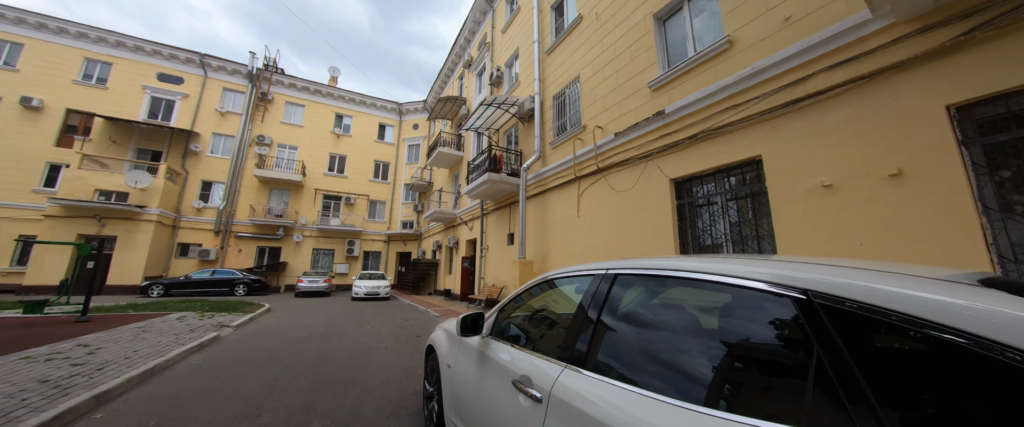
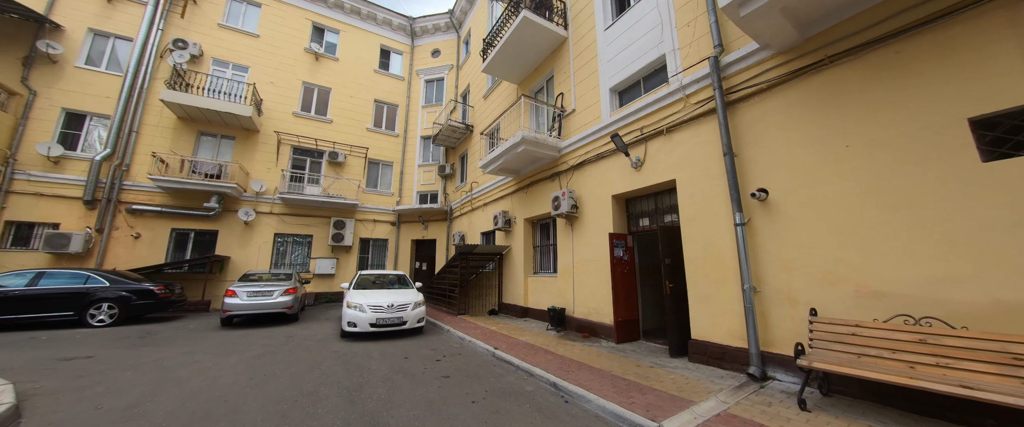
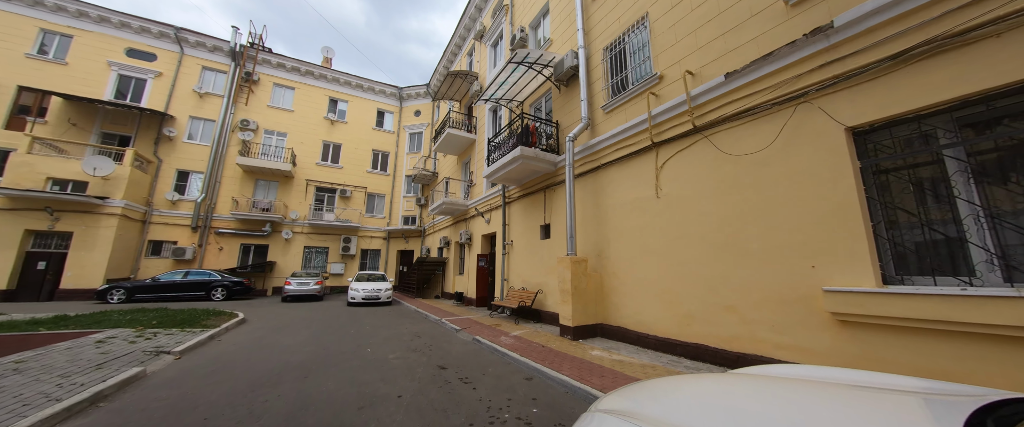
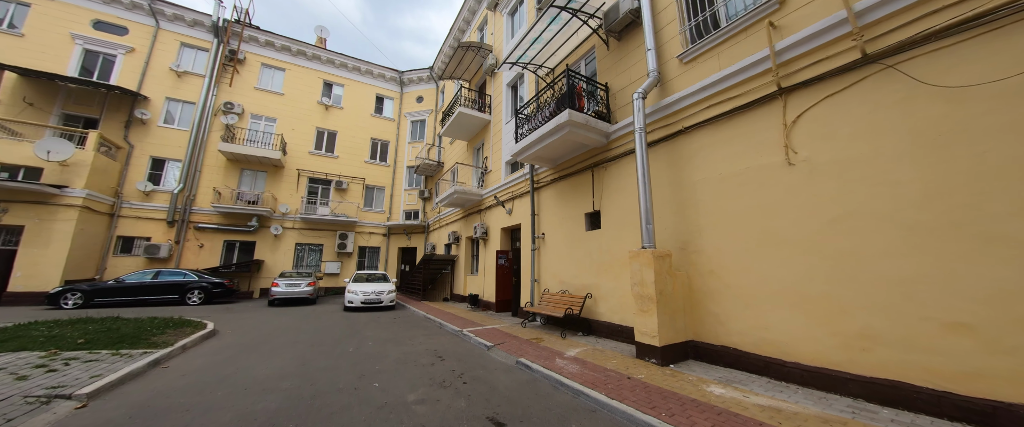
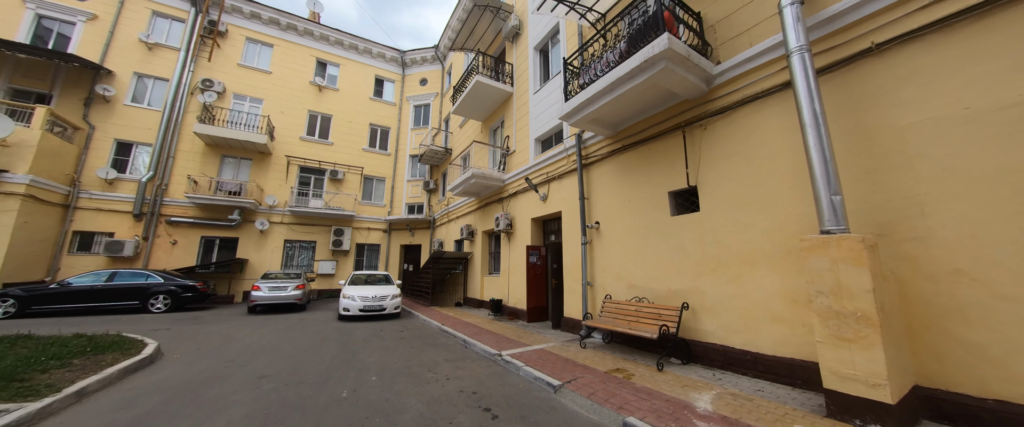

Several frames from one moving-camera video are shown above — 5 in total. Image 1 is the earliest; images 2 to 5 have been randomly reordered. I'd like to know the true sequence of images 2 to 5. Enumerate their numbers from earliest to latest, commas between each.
3, 4, 5, 2
